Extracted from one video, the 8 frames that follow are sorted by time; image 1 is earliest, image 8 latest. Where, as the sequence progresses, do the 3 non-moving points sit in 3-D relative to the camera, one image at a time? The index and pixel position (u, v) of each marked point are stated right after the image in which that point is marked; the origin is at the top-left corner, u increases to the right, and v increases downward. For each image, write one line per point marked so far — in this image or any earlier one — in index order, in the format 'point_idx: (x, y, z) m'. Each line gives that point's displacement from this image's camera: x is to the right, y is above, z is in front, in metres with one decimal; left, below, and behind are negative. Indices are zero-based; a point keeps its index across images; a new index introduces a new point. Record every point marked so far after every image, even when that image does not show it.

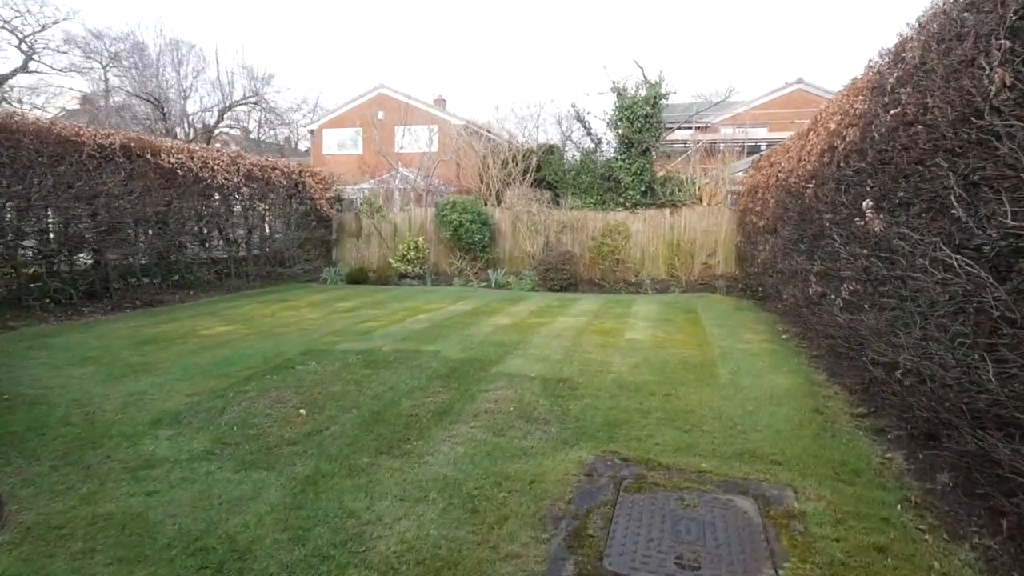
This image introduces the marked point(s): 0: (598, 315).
0: (+1.3, -0.4, +8.1) m
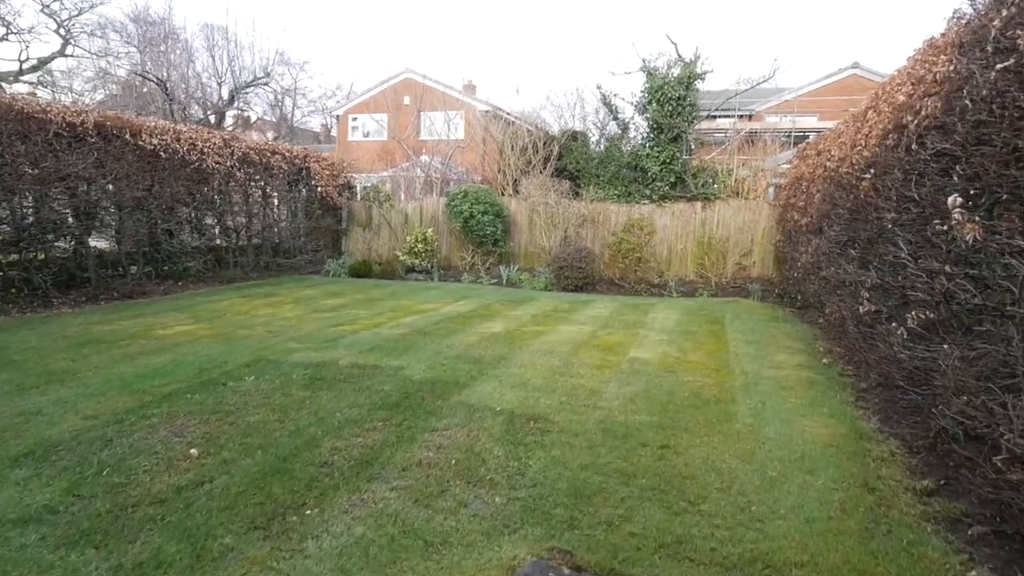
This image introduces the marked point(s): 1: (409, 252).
0: (+1.3, -0.5, +7.1) m
1: (-2.4, +0.8, +12.6) m
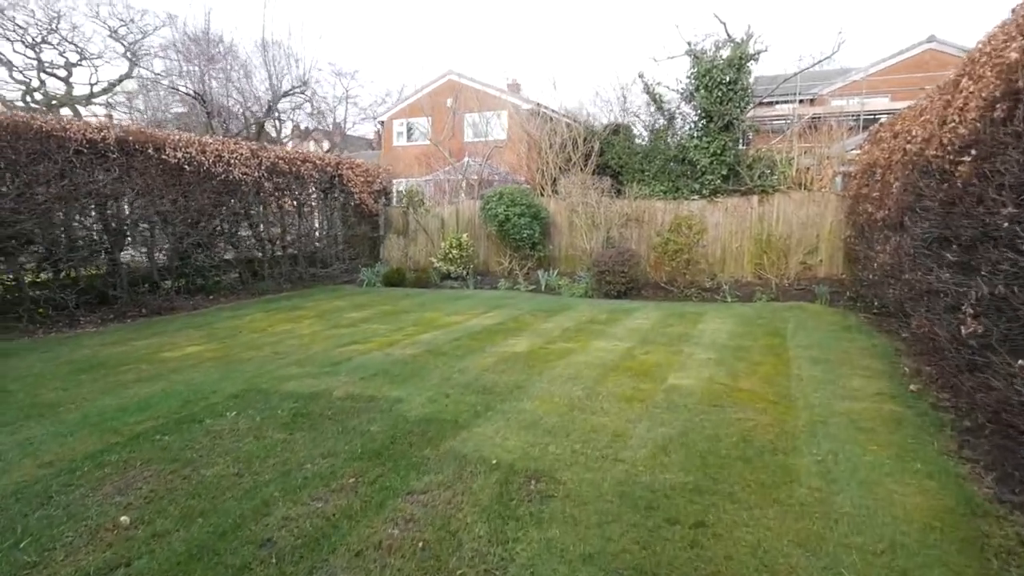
0: (+1.6, -0.6, +6.3) m
1: (-1.5, +0.7, +12.1) m
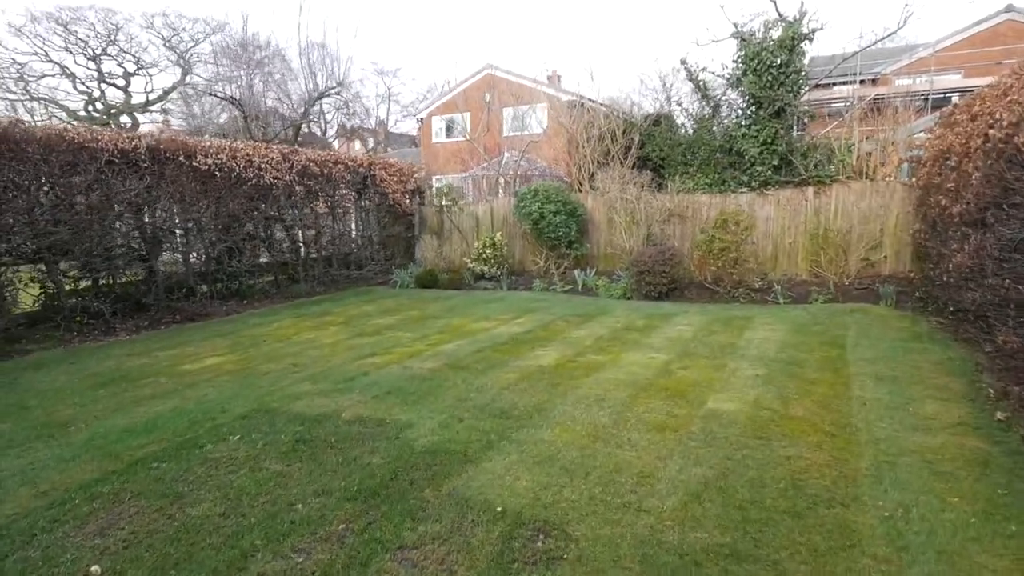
0: (+1.9, -0.6, +5.8) m
1: (-0.7, +0.6, +11.9) m
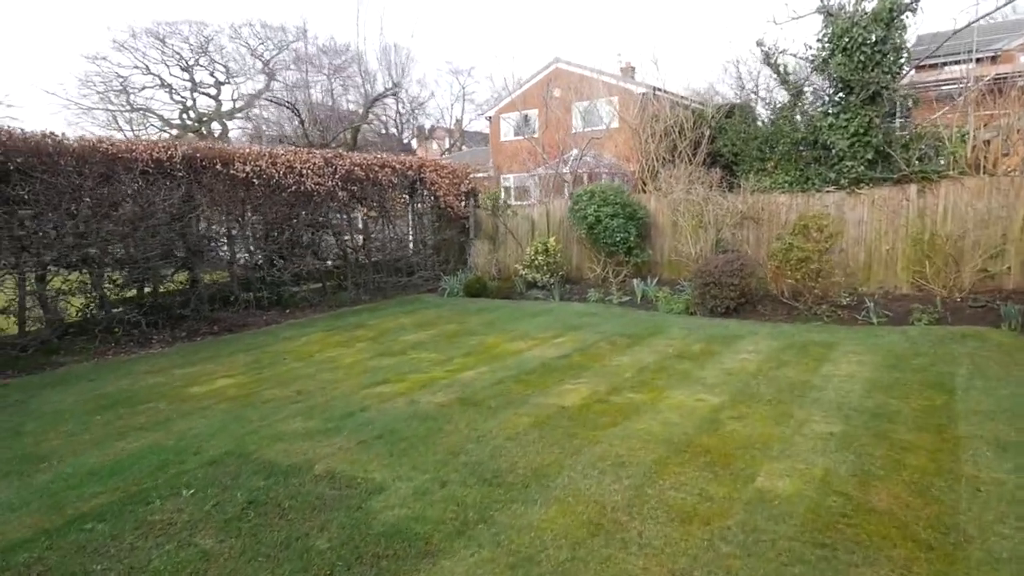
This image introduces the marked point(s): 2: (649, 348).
0: (+2.1, -0.9, +4.8) m
1: (+0.3, +0.5, +11.2) m
2: (+1.6, -0.7, +6.4) m
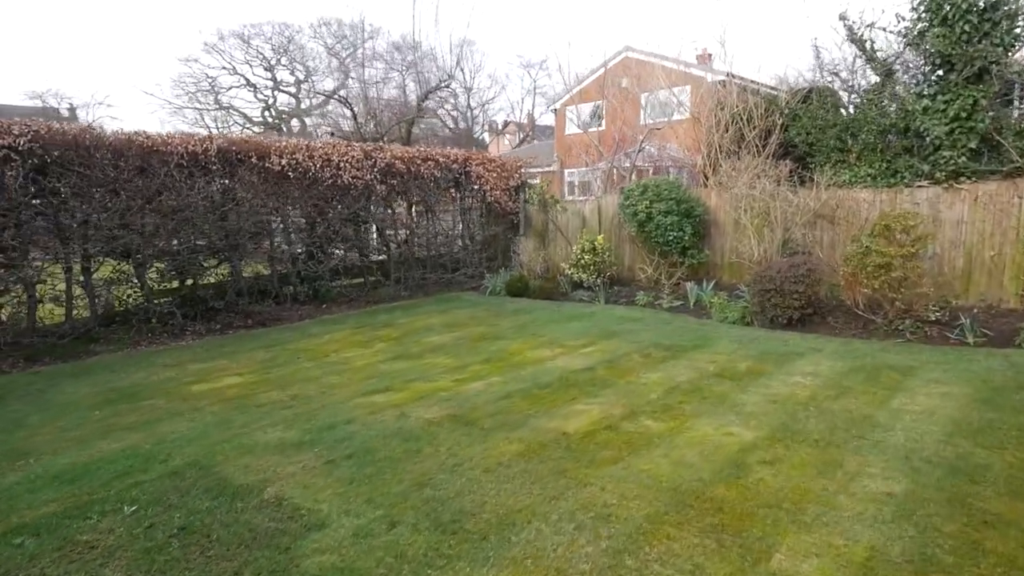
0: (+2.1, -1.0, +4.0) m
1: (+1.2, +0.5, +10.5) m
2: (+1.8, -0.8, +5.6) m
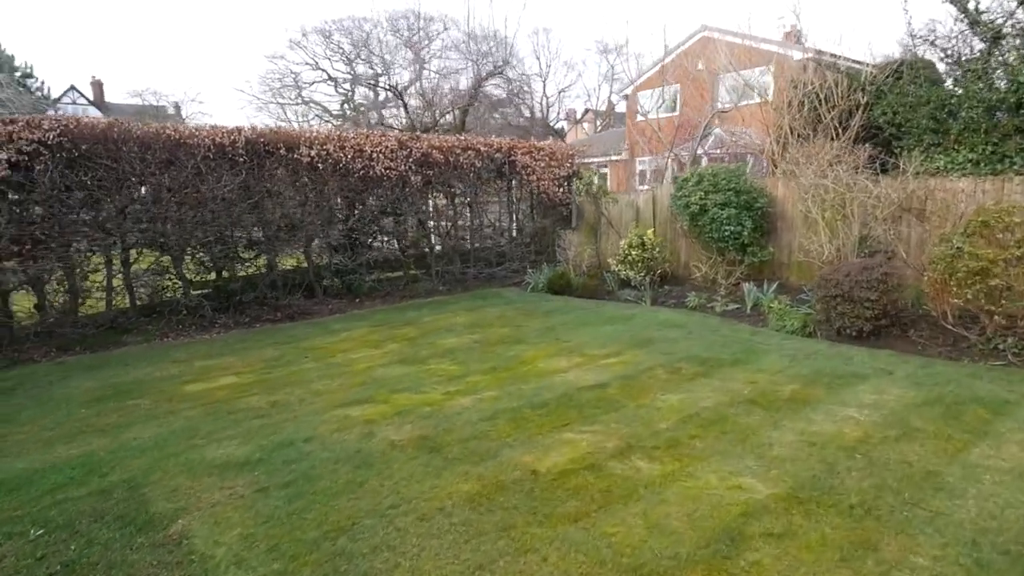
0: (+1.9, -1.1, +3.2) m
1: (+2.0, +0.5, +9.7) m
2: (+1.8, -0.8, +4.8) m
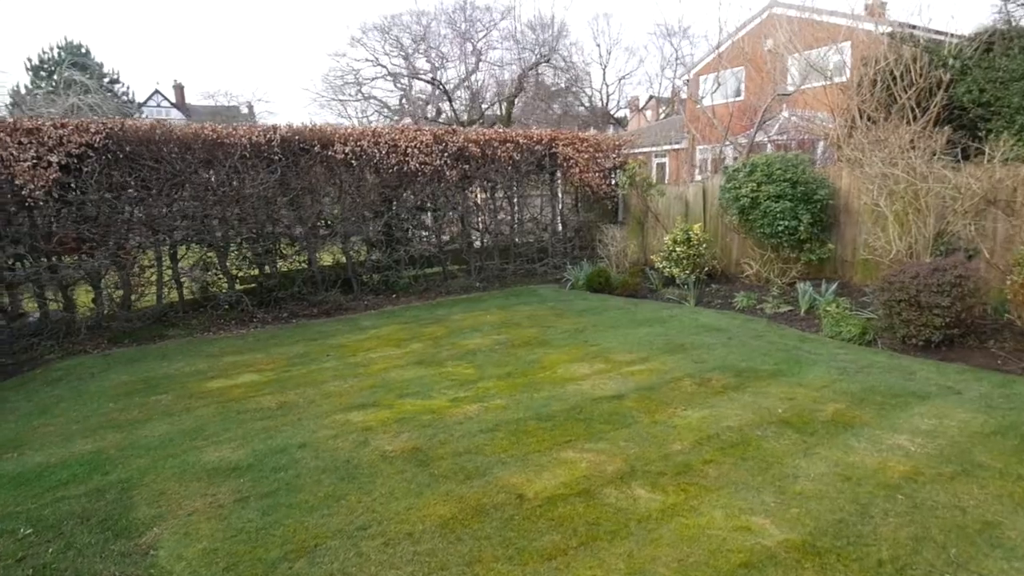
0: (+1.8, -1.1, +2.7) m
1: (+2.6, +0.5, +9.2) m
2: (+1.9, -0.9, +4.3) m
